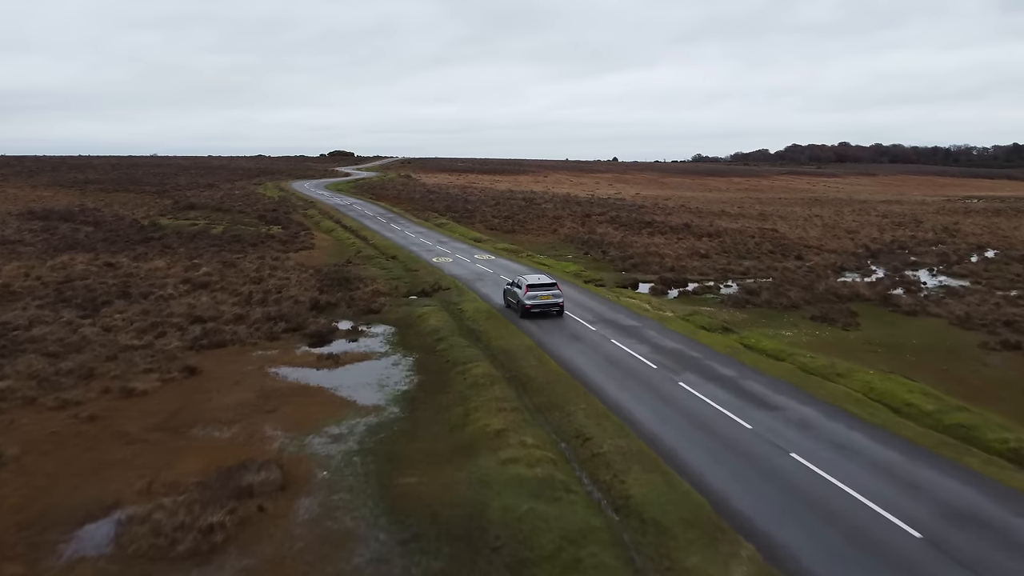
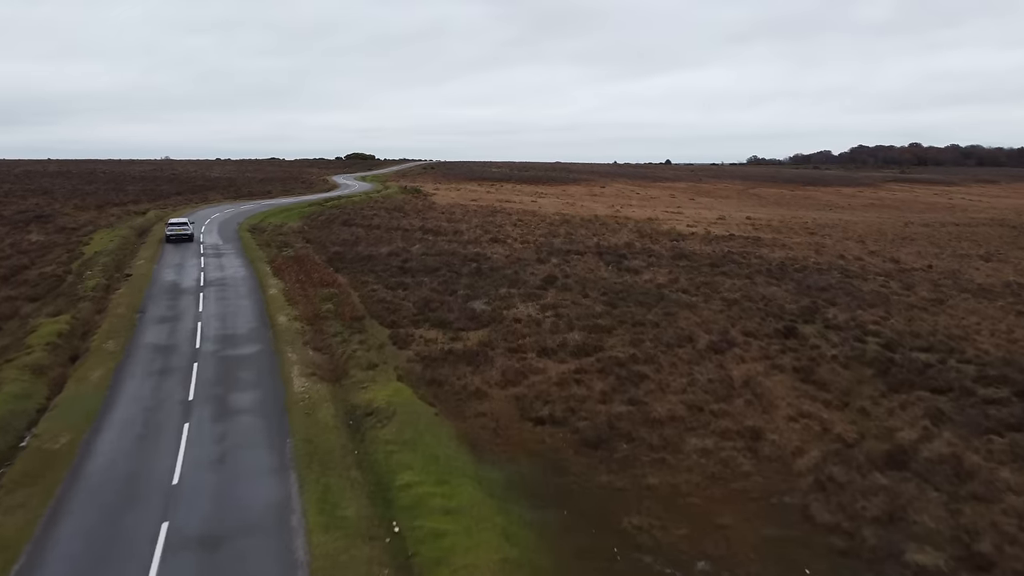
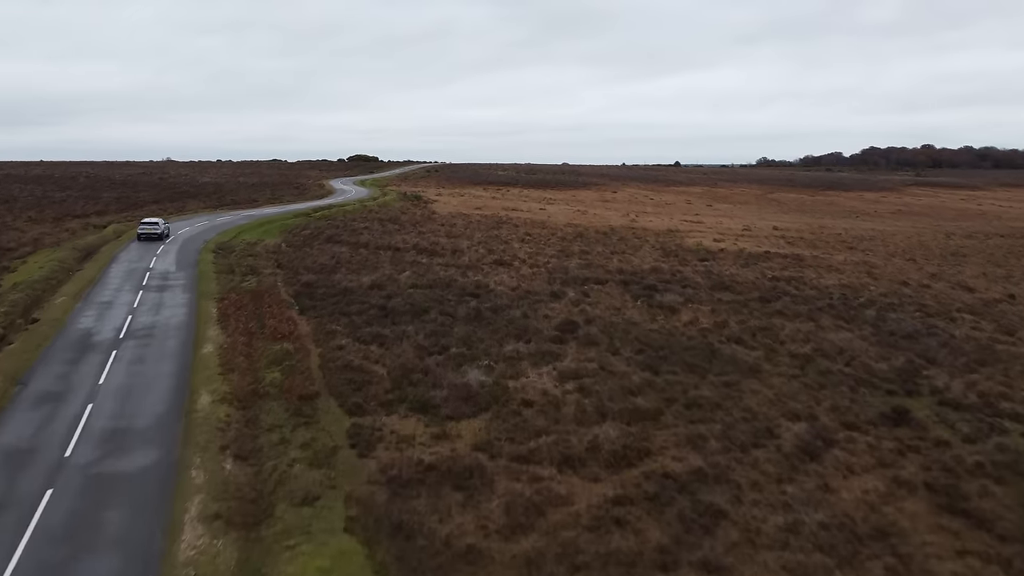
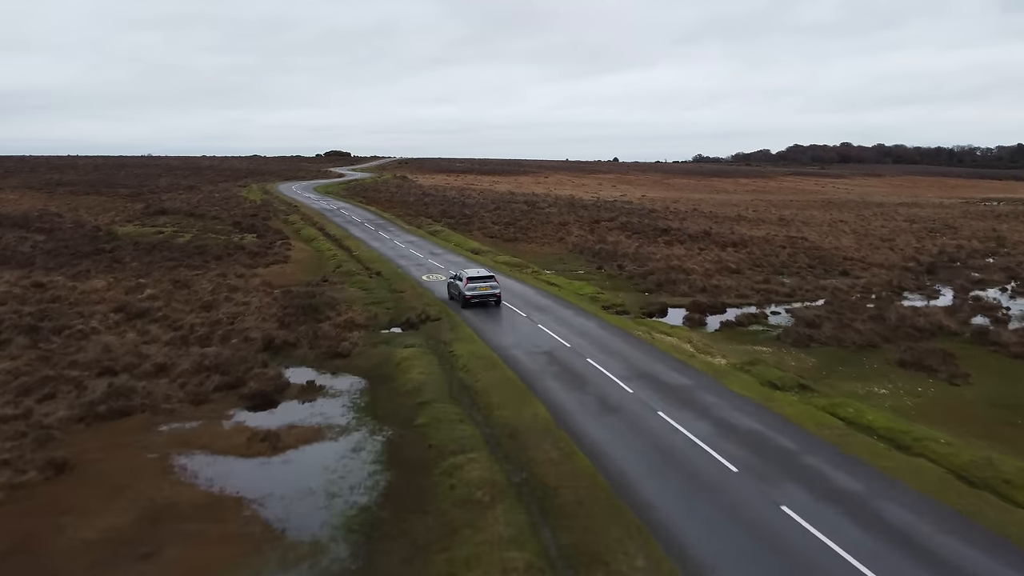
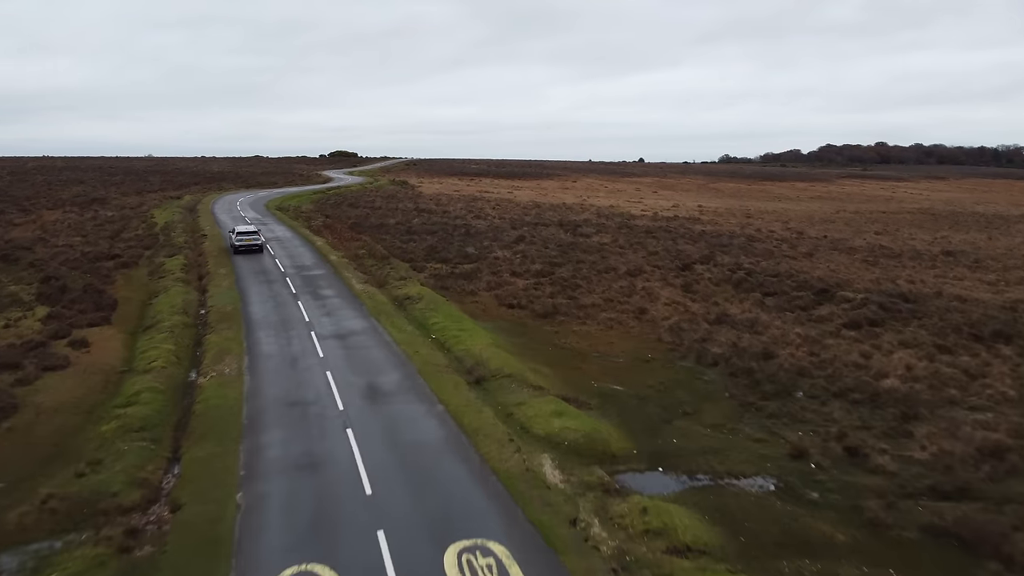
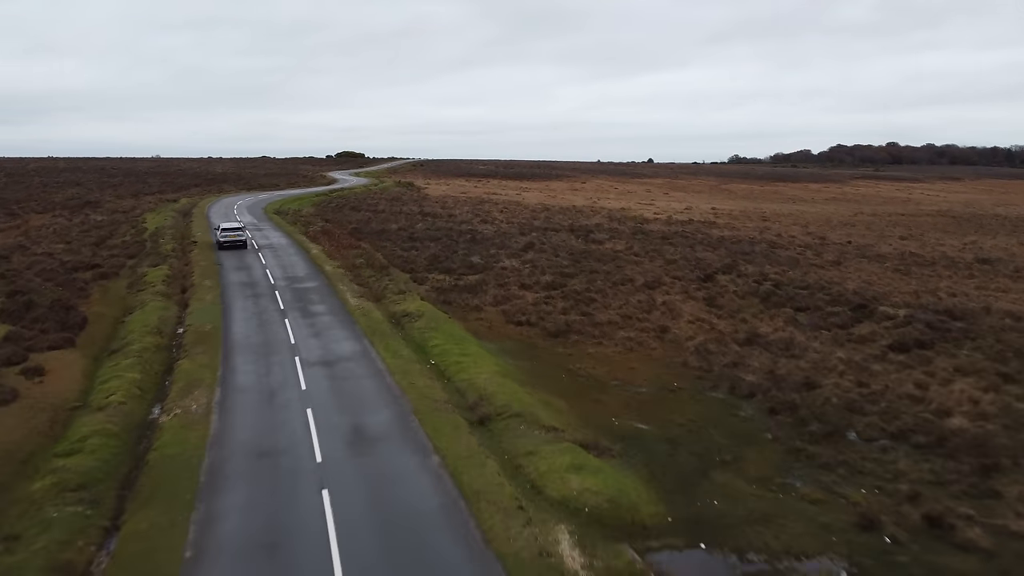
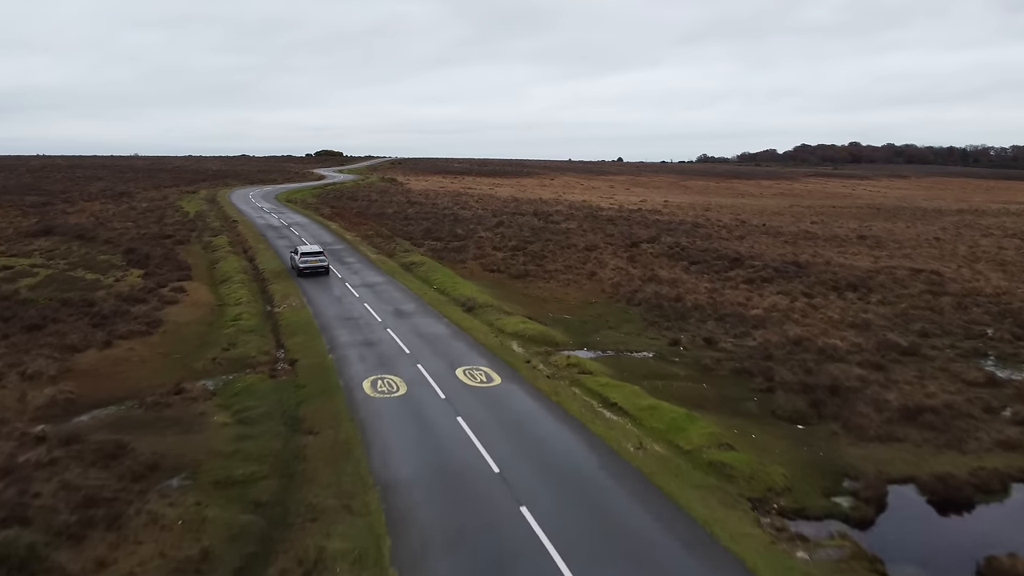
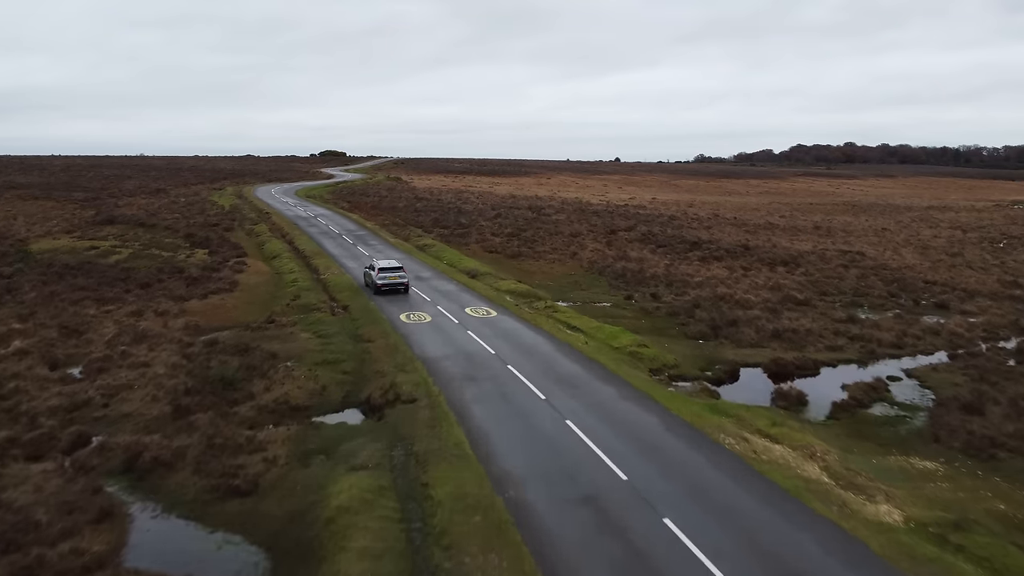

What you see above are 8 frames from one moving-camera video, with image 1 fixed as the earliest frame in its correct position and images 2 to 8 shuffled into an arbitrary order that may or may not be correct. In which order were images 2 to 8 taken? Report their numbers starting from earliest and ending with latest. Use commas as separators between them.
4, 8, 7, 5, 6, 2, 3
